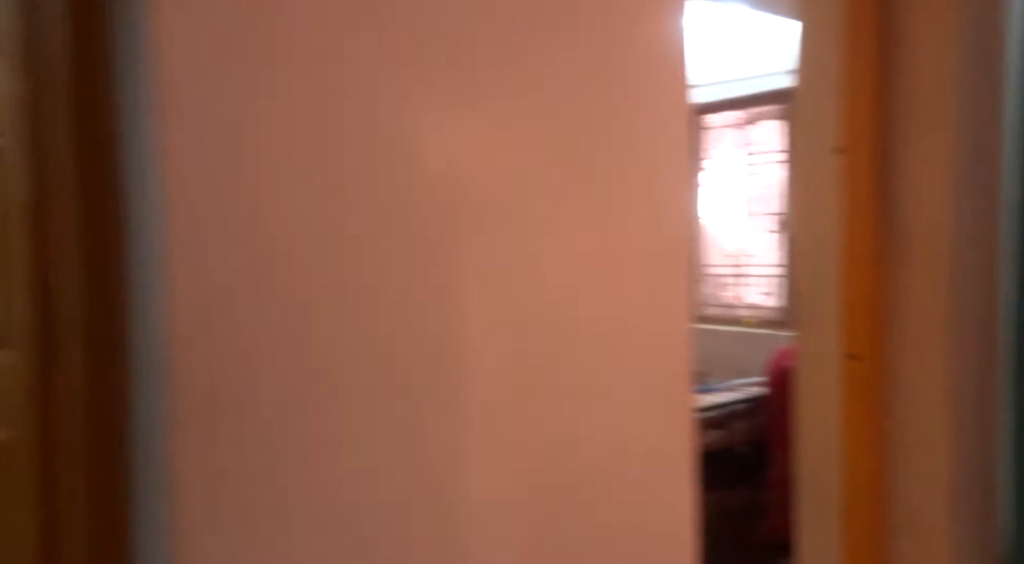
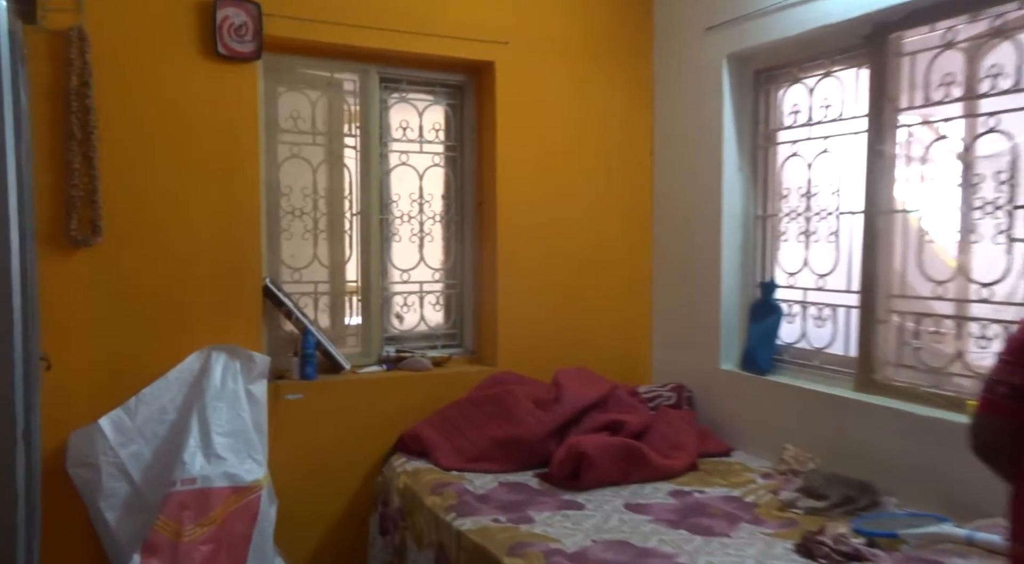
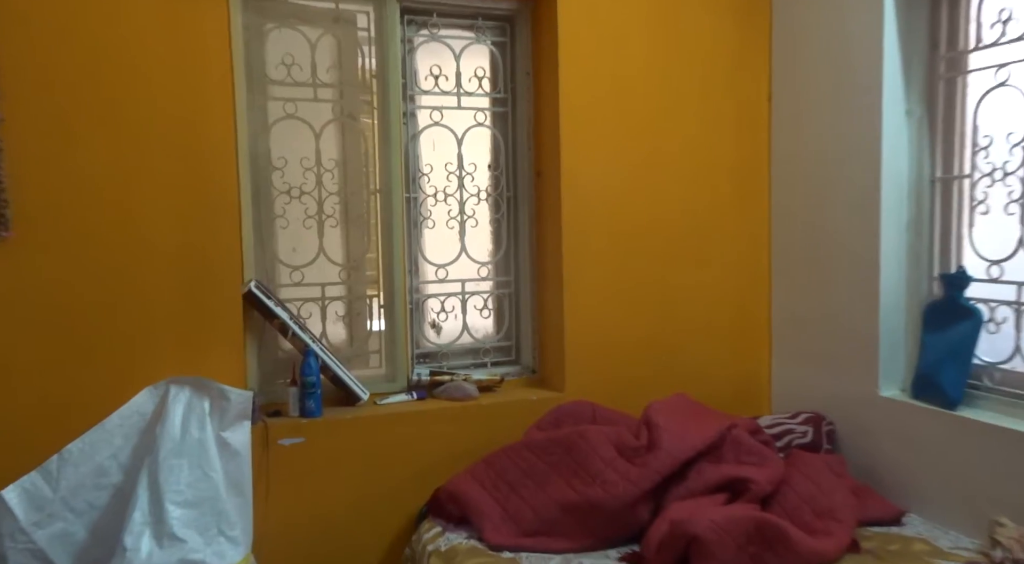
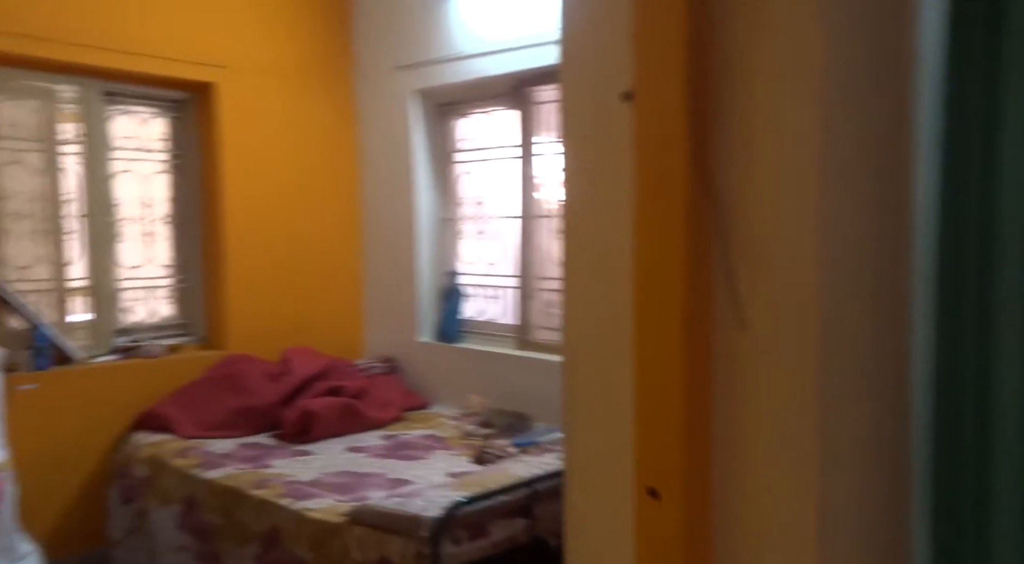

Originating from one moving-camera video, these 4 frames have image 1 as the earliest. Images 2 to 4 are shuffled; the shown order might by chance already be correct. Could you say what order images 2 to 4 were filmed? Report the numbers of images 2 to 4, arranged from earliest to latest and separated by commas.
4, 2, 3
